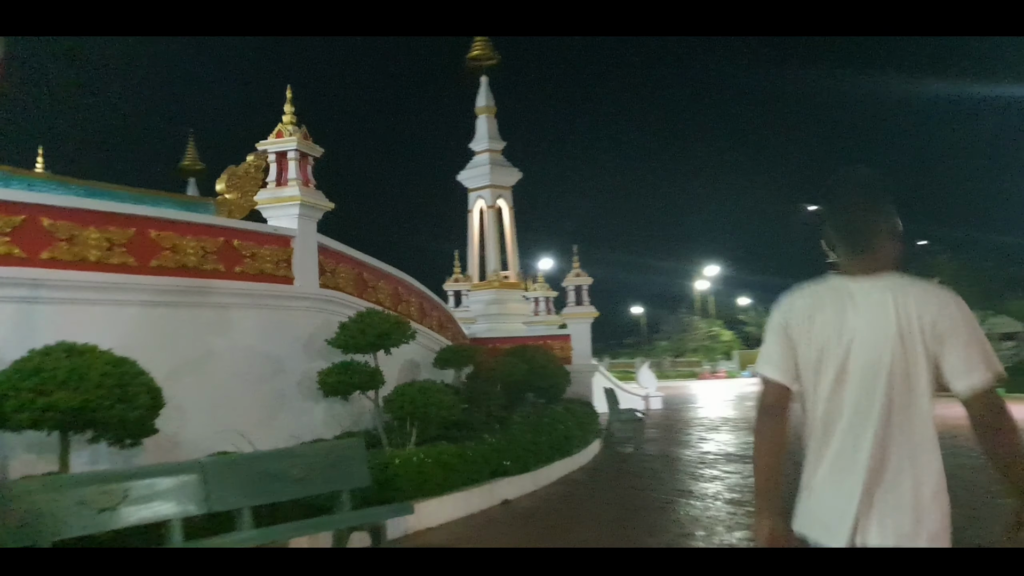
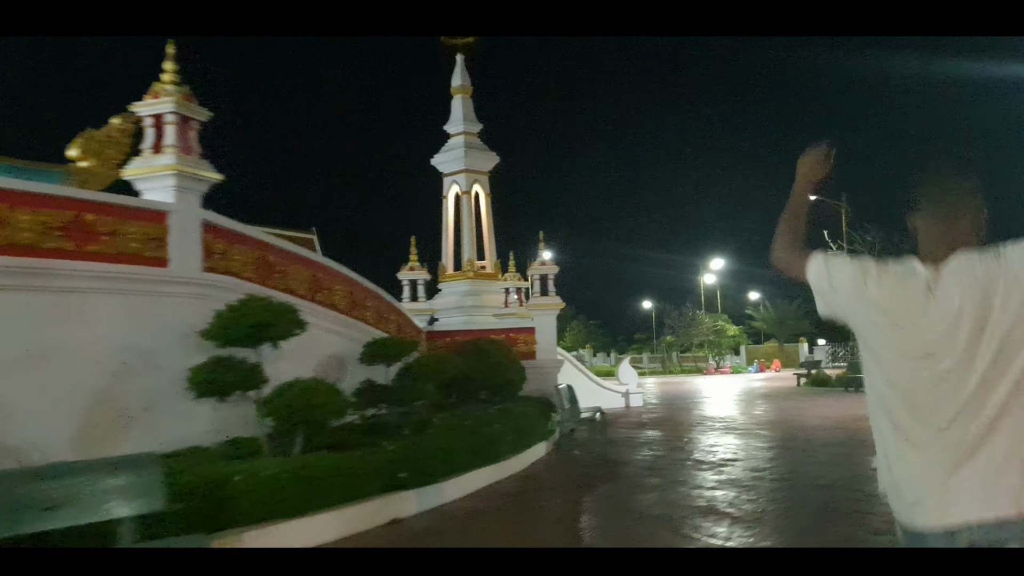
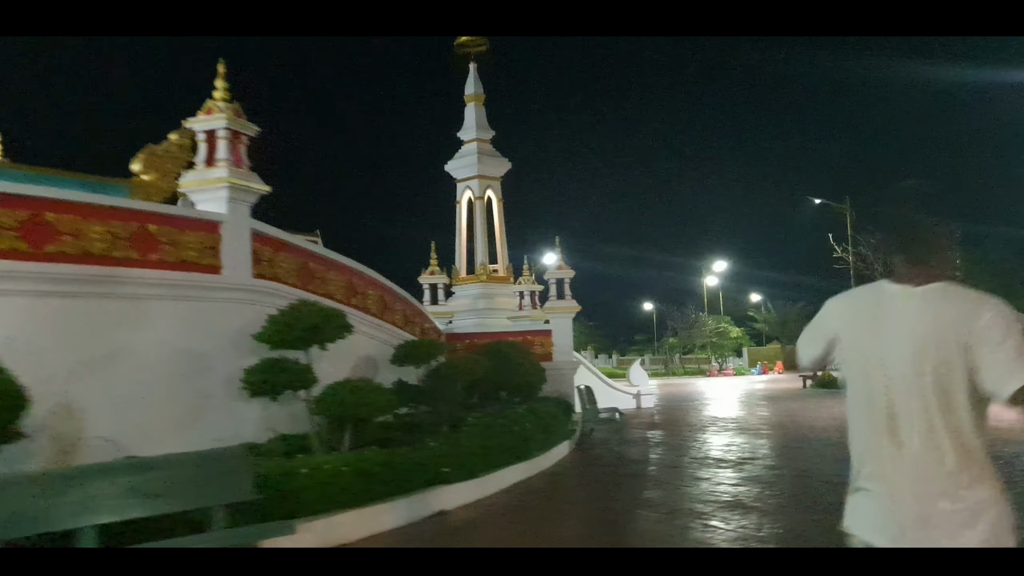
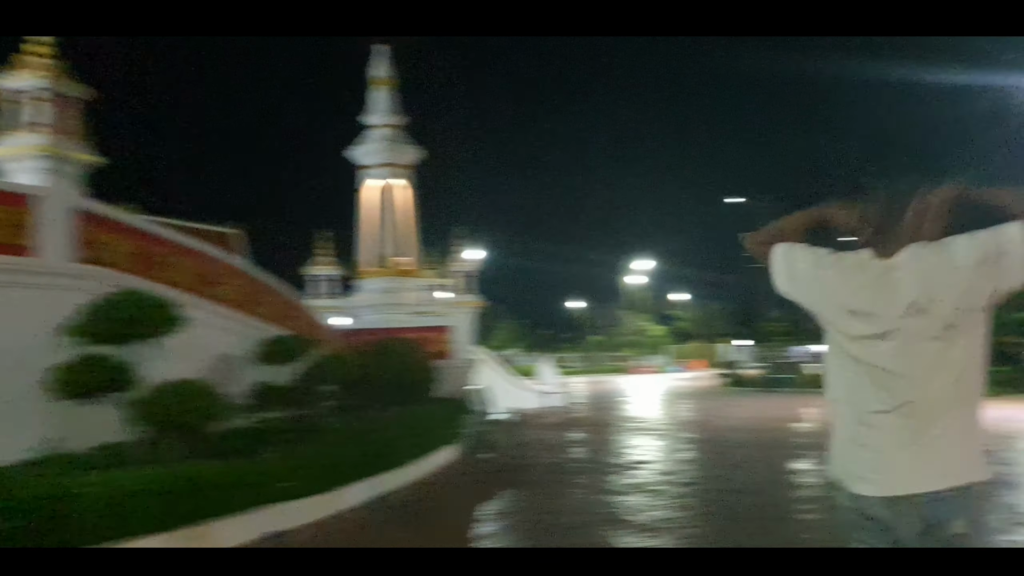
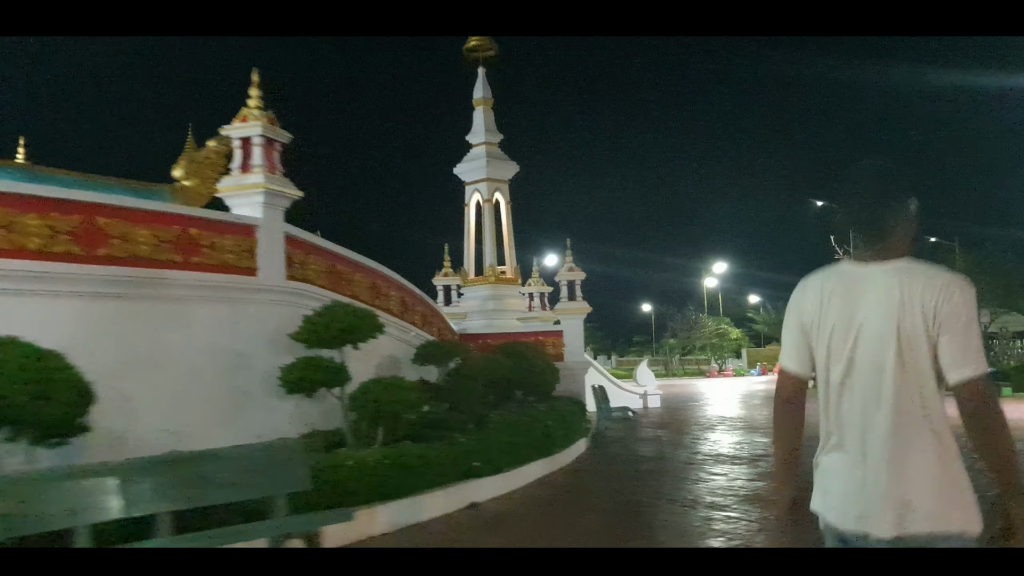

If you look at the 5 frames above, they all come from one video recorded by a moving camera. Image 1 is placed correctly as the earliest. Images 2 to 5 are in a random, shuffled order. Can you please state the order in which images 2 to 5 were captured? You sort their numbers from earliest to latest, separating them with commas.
5, 3, 2, 4
